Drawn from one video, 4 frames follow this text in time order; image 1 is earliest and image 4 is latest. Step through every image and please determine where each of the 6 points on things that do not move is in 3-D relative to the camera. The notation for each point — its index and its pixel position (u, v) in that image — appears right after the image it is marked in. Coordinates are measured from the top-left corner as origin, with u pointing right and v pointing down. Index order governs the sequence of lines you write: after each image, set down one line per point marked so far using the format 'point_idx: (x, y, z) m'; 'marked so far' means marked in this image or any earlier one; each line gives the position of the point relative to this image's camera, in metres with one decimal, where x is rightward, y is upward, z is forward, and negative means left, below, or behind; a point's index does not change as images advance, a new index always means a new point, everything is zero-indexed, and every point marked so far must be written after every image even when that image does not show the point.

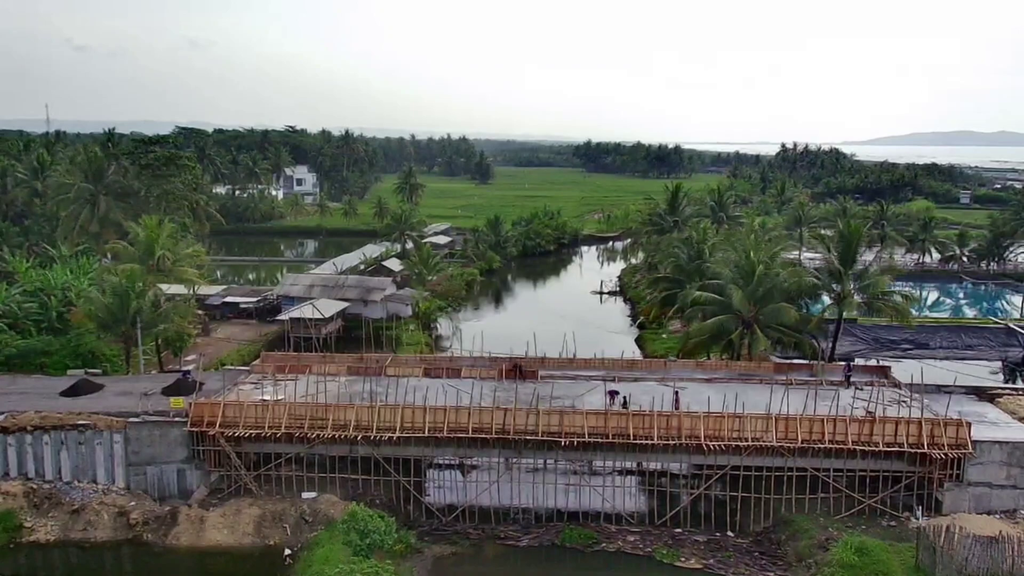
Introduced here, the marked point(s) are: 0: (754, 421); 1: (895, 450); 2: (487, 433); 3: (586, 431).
0: (+5.4, -3.0, +18.3) m
1: (+8.3, -3.5, +17.9) m
2: (-0.6, -3.3, +18.7) m
3: (+1.7, -3.2, +18.5) m
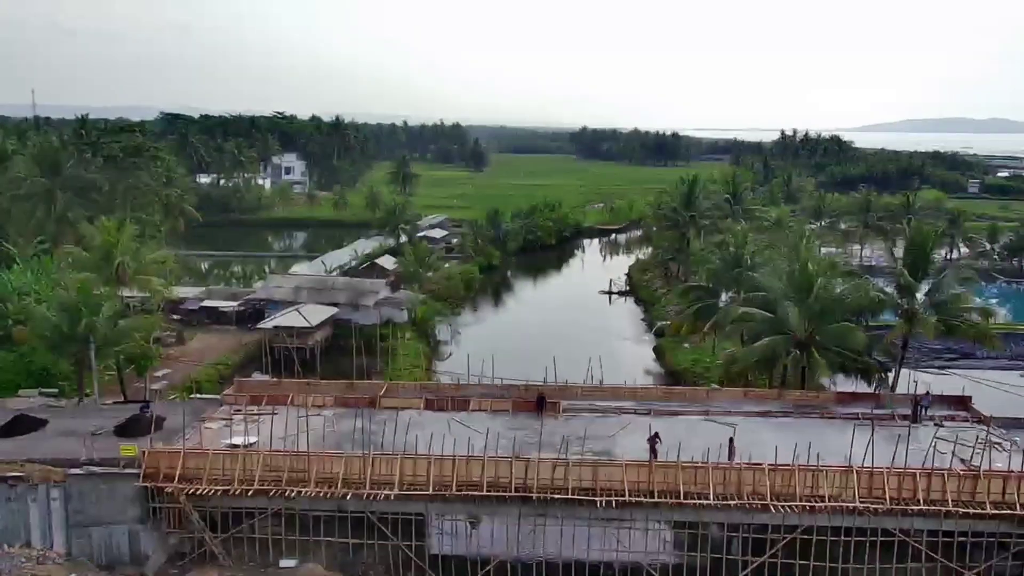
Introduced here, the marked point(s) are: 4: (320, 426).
0: (+5.8, -3.4, +15.0) m
1: (+8.8, -4.0, +14.7) m
2: (-0.1, -3.8, +15.4) m
3: (+2.1, -3.7, +15.2) m
4: (-4.2, -3.0, +18.2) m
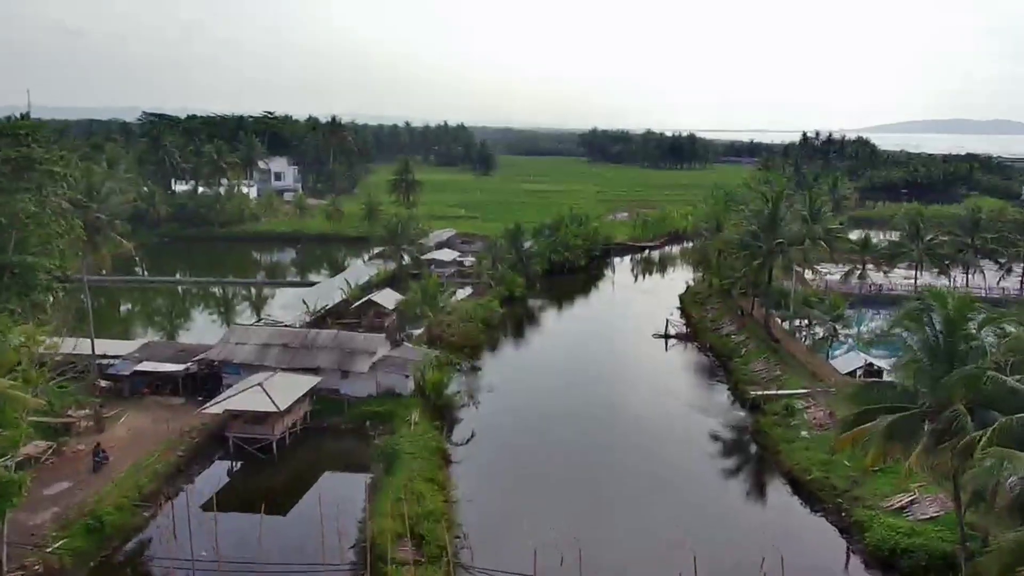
0: (+7.2, -5.3, +5.8) m
1: (+10.1, -5.8, +5.4) m
2: (+1.2, -5.6, +6.2) m
3: (+3.5, -5.5, +6.0) m
4: (-2.9, -4.9, +9.0) m
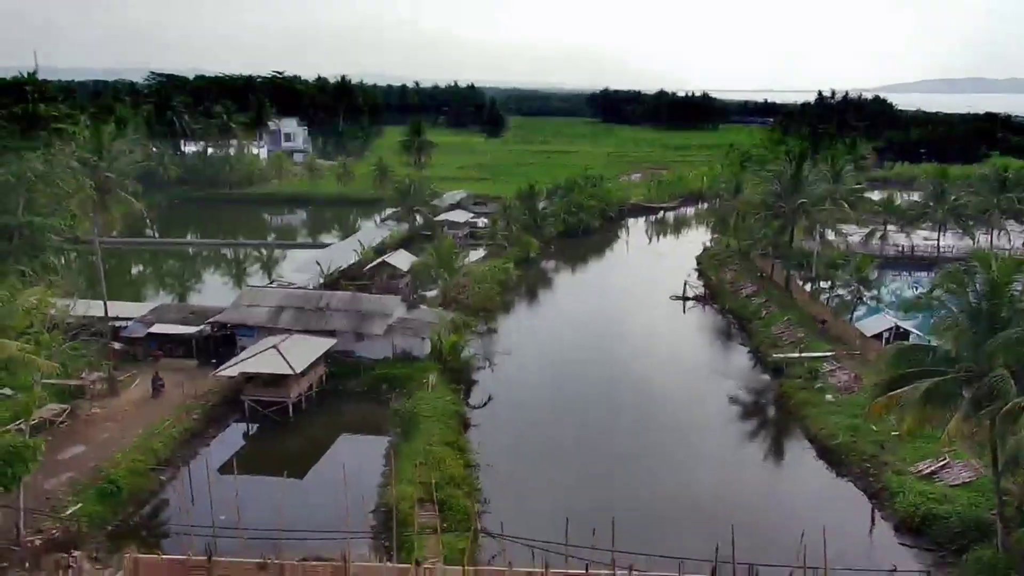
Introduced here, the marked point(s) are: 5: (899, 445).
0: (+7.5, -5.0, +5.4) m
1: (+10.4, -5.6, +5.0) m
2: (+1.5, -5.3, +5.9) m
3: (+3.8, -5.2, +5.7) m
4: (-2.5, -4.4, +8.7) m
5: (+9.3, -3.8, +19.7) m
